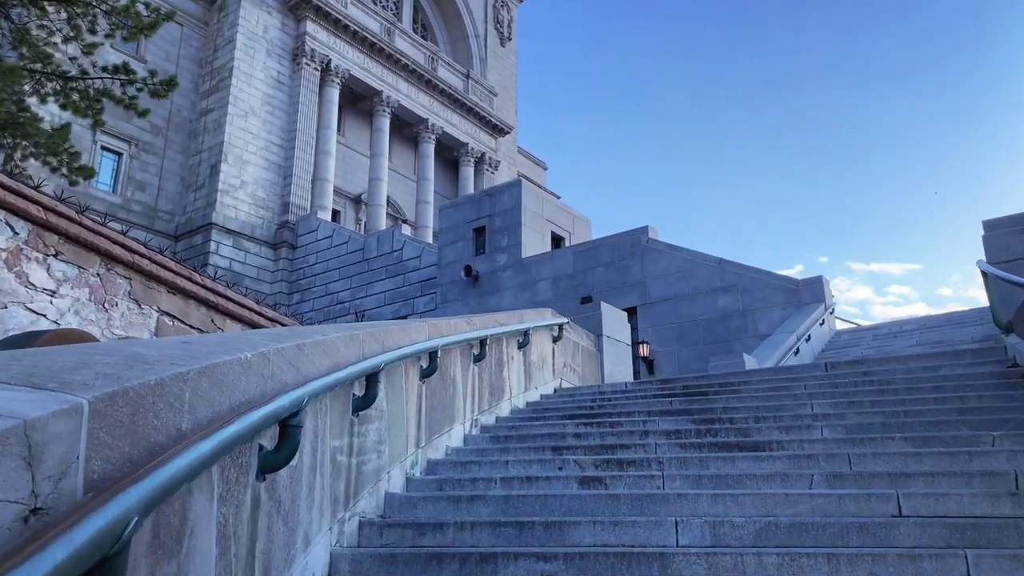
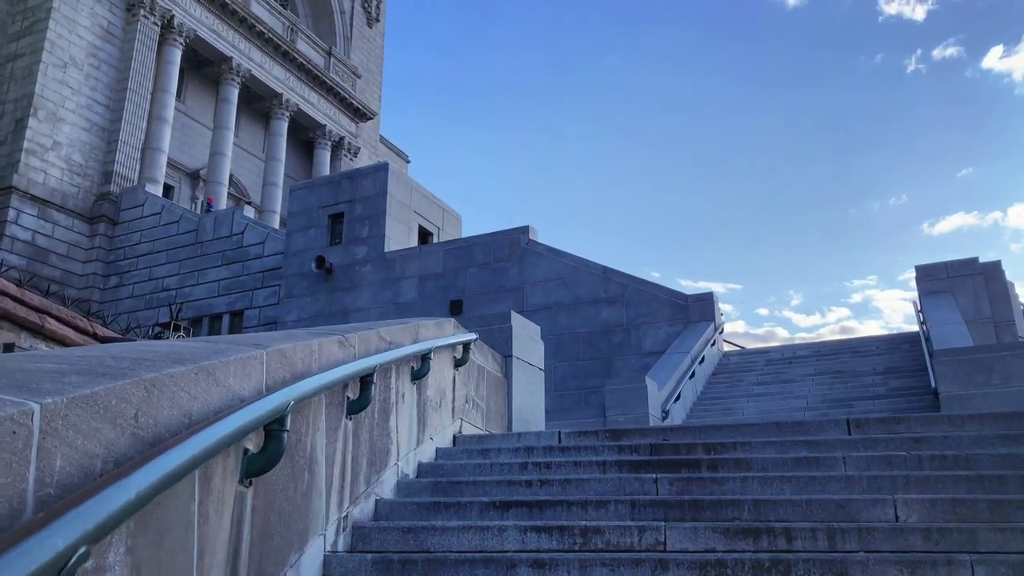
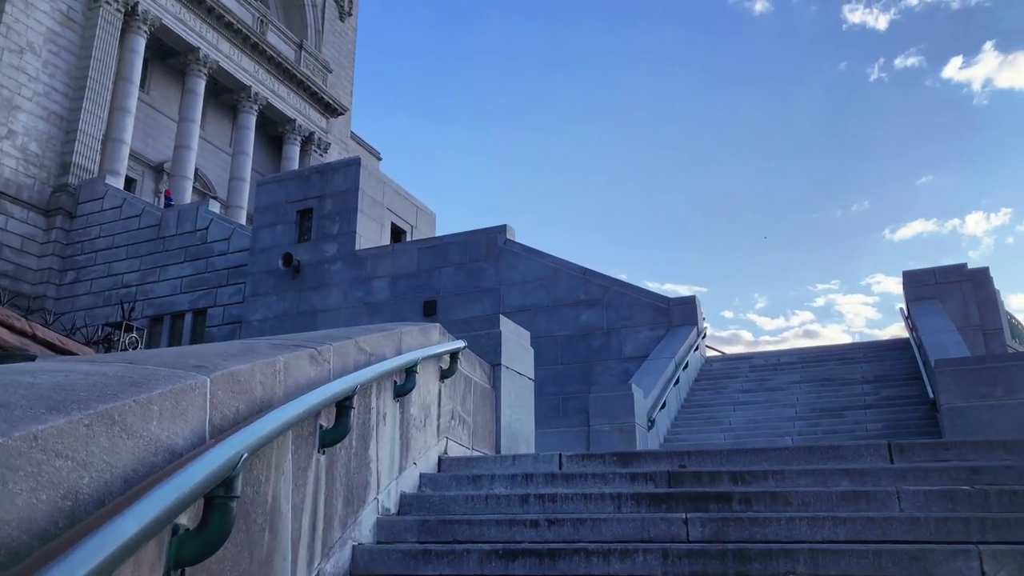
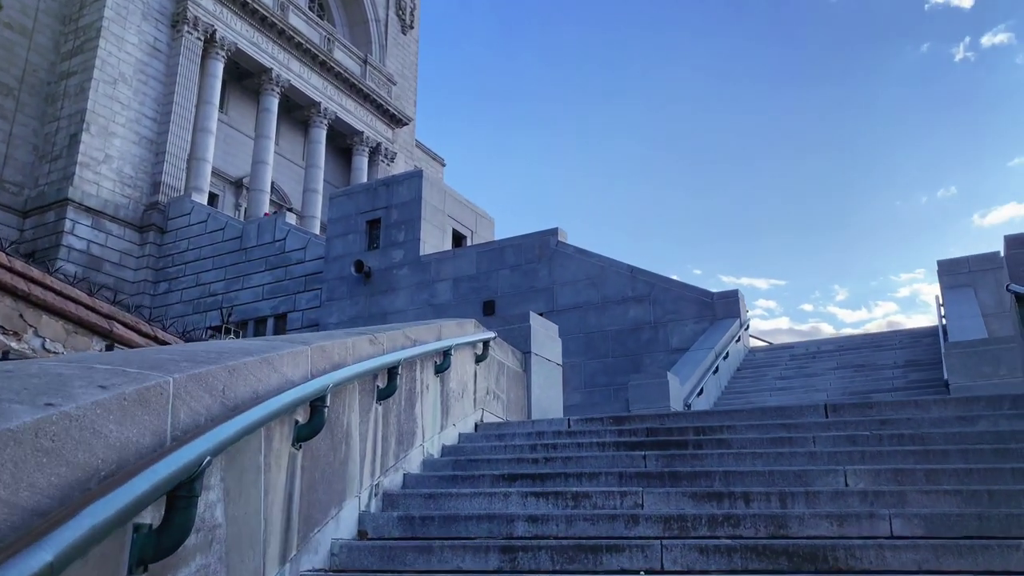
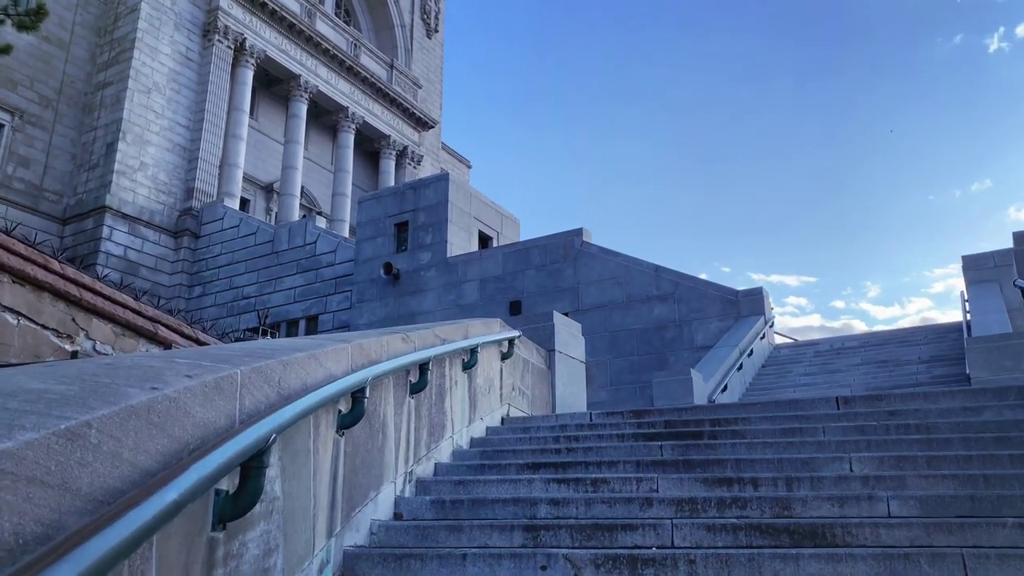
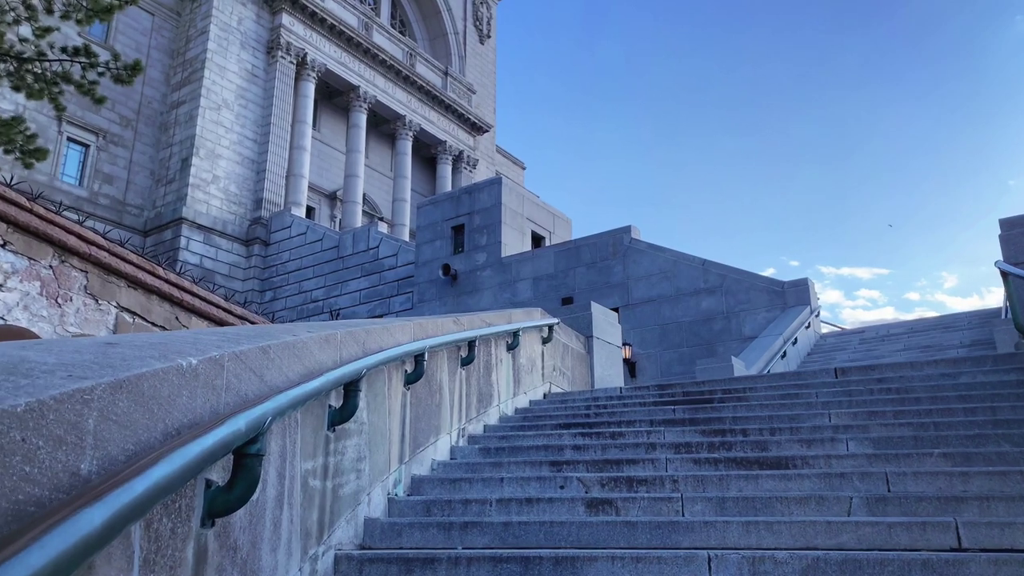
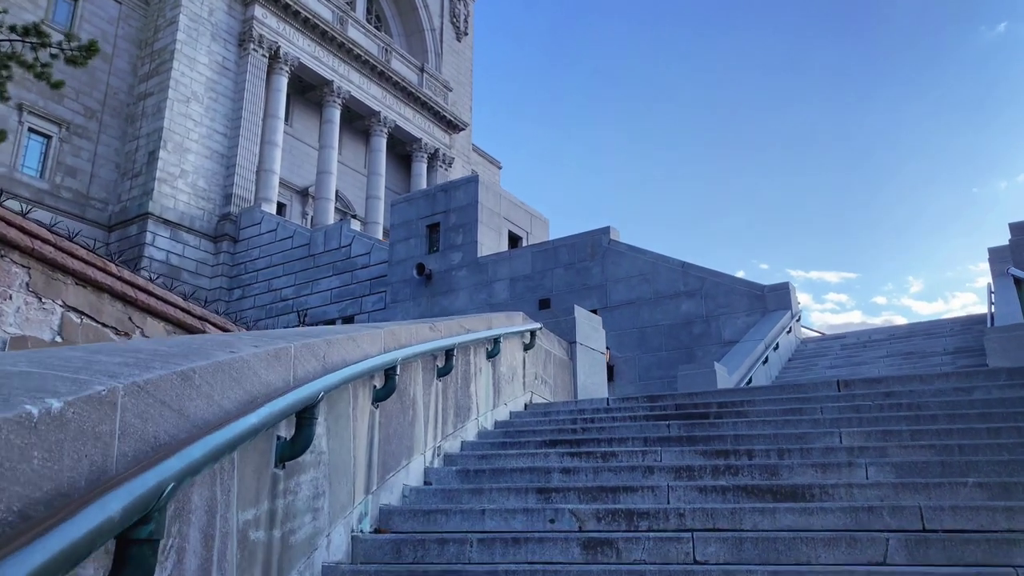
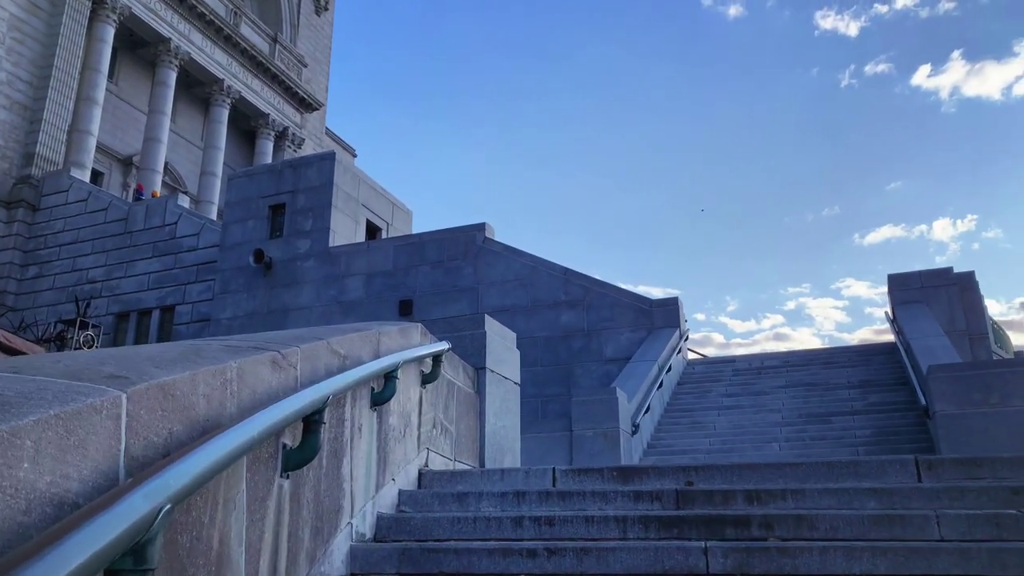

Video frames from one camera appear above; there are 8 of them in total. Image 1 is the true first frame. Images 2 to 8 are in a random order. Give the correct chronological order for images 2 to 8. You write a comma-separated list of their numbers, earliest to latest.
6, 7, 5, 4, 2, 3, 8
